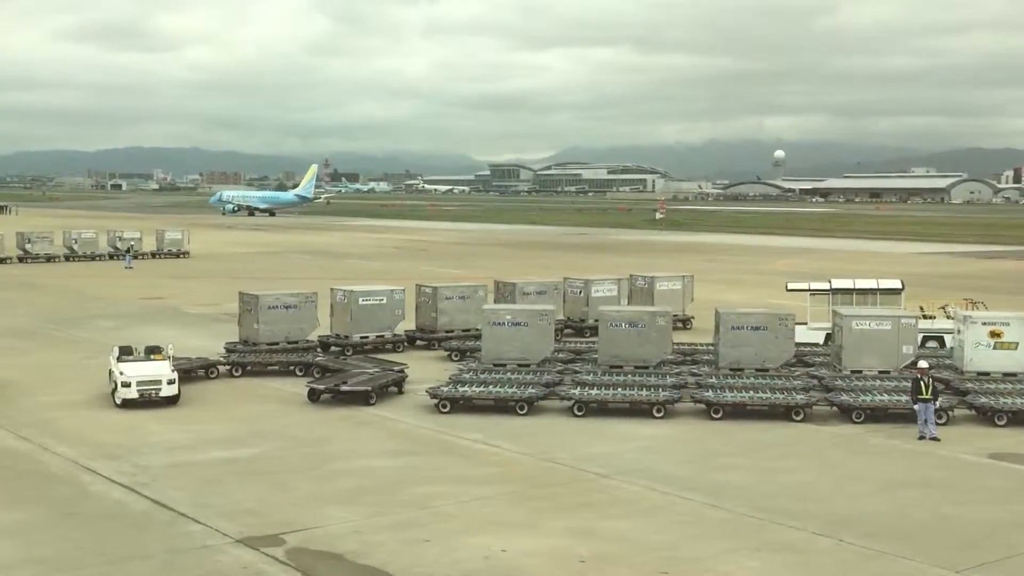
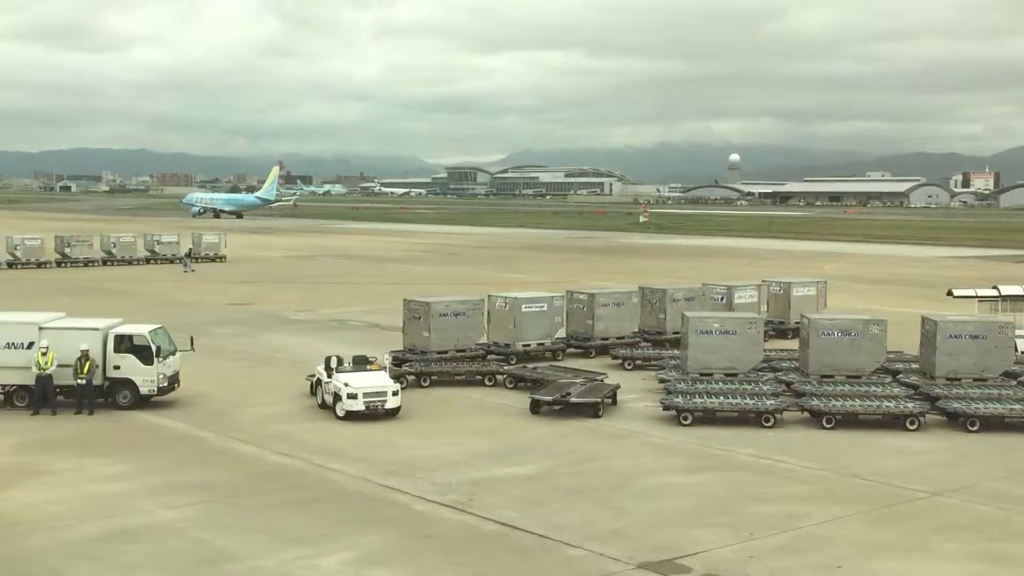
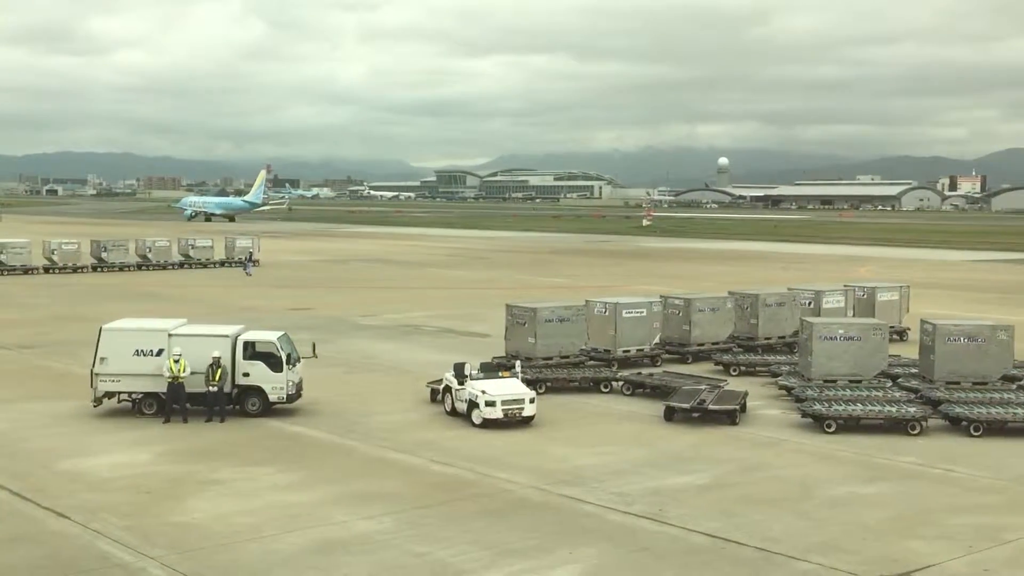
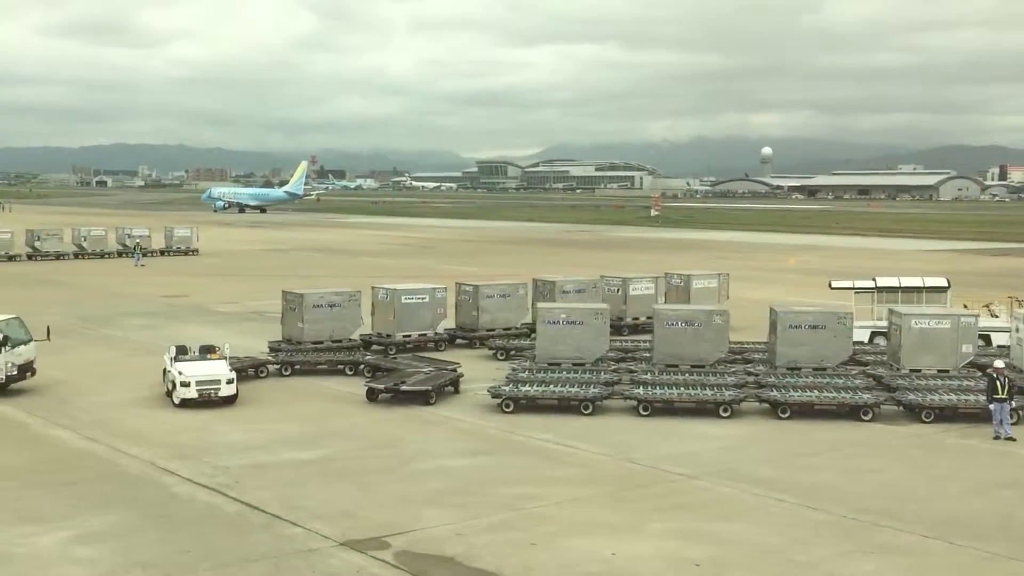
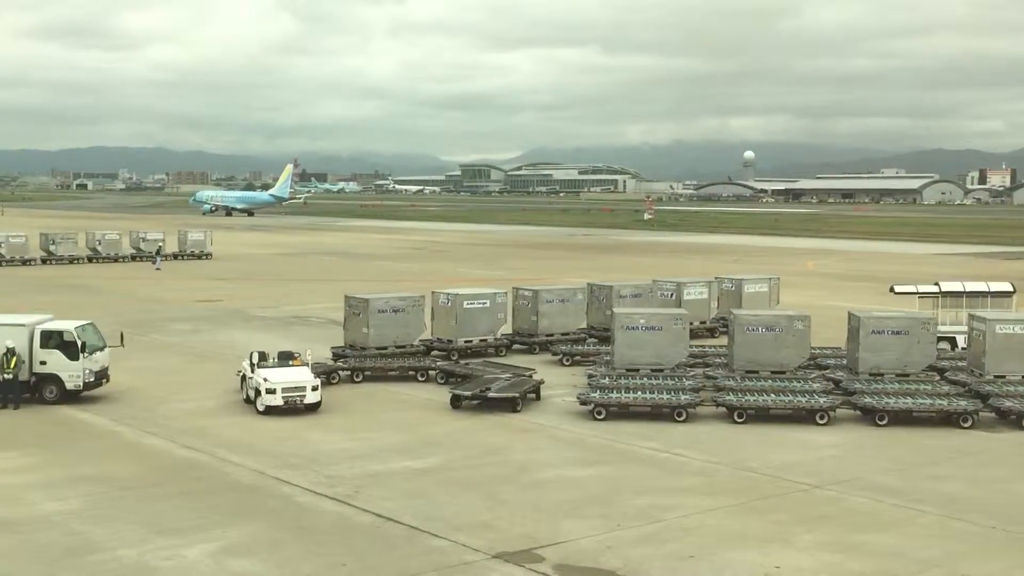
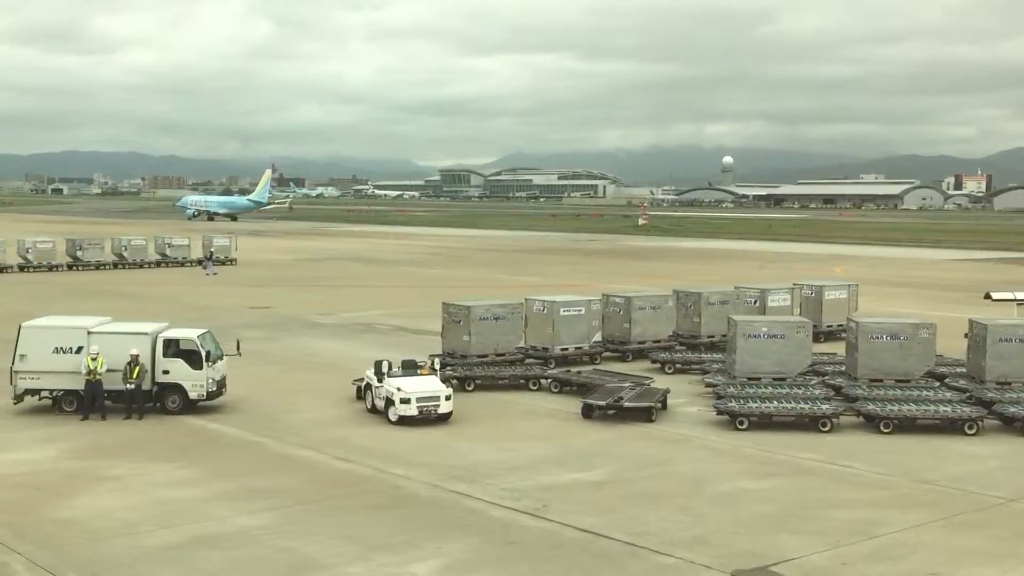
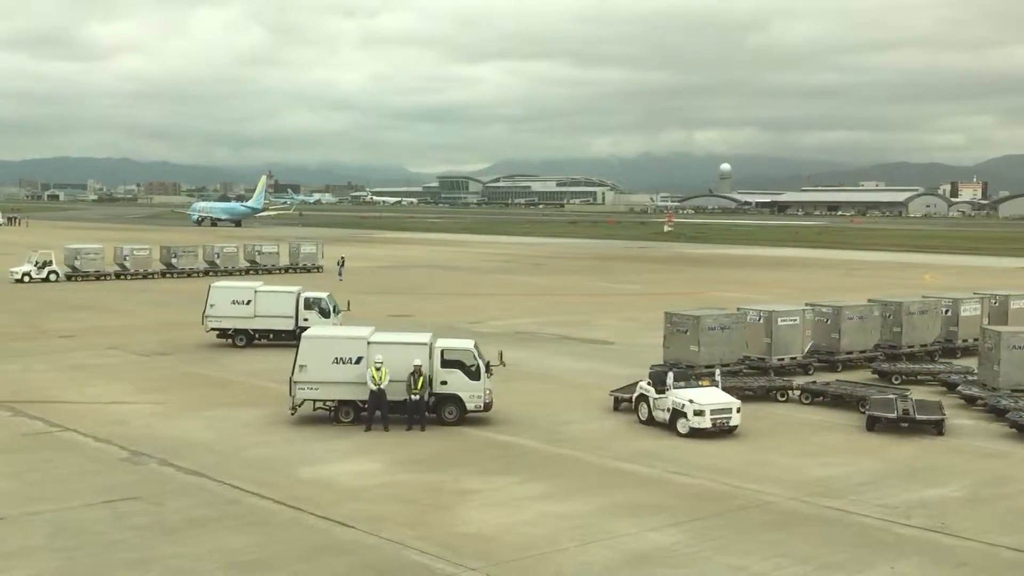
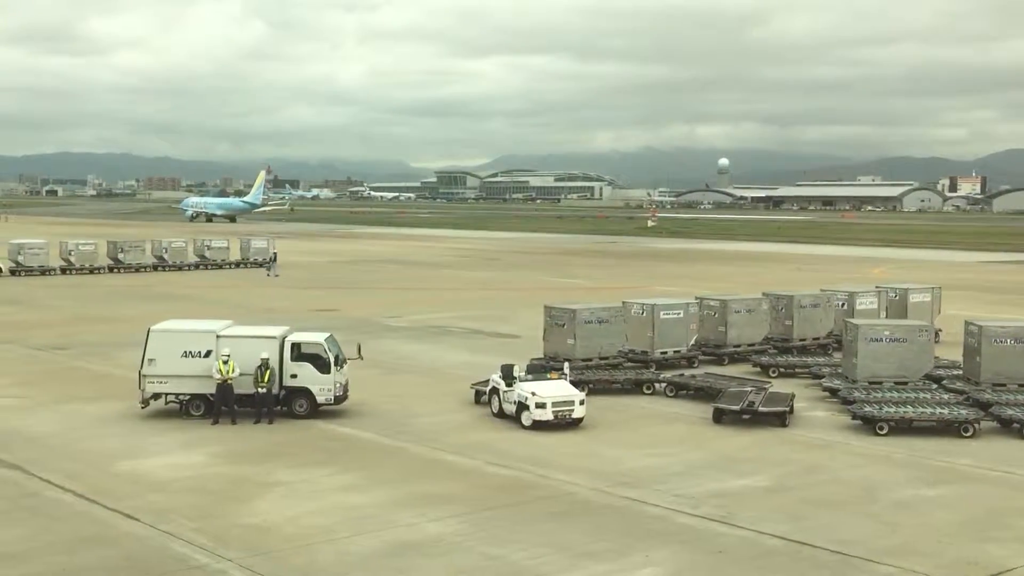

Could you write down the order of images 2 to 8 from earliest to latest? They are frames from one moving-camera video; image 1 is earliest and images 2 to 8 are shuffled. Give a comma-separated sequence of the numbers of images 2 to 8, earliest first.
4, 5, 2, 6, 3, 8, 7
